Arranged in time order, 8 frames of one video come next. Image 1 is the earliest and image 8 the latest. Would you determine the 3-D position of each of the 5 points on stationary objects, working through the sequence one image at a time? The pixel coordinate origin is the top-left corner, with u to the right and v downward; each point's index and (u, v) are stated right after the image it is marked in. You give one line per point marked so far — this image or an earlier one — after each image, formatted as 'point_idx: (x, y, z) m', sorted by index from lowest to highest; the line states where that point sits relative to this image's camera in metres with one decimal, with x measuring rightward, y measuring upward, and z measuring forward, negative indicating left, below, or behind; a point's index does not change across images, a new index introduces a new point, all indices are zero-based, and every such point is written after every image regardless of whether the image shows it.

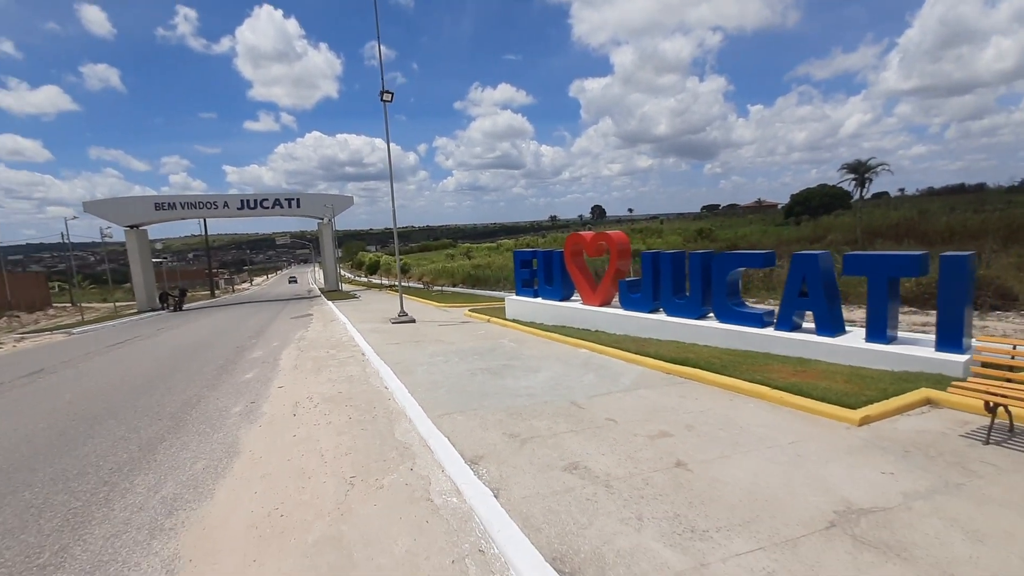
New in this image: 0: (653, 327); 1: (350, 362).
0: (+3.1, -0.8, +11.4) m
1: (-3.2, -1.5, +10.4) m
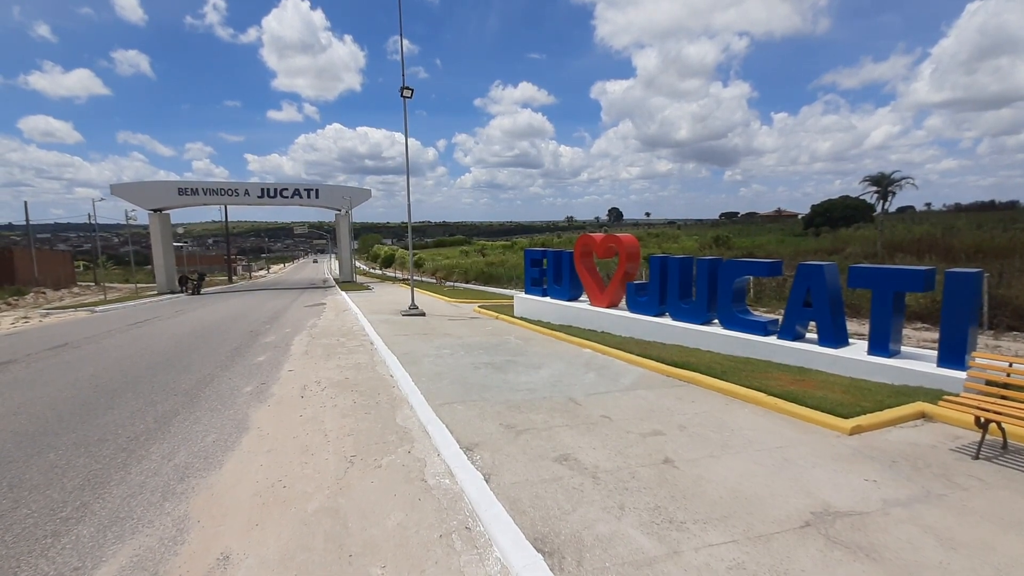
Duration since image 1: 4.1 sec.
0: (+3.2, -0.9, +11.5) m
1: (-3.1, -1.3, +10.6) m
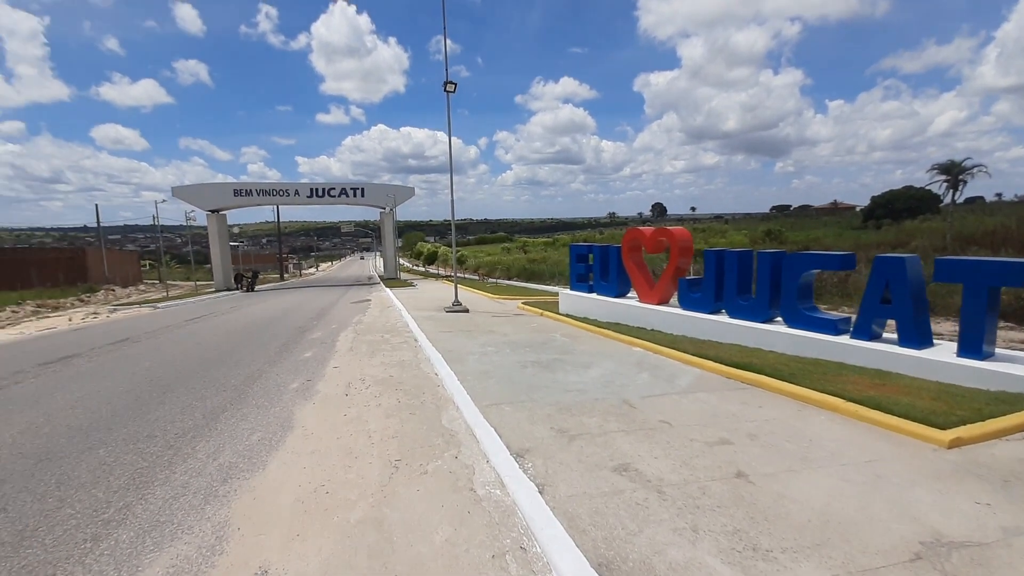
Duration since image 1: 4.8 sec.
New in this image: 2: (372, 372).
0: (+4.2, -0.8, +10.8) m
1: (-2.2, -1.2, +10.5) m
2: (-2.2, -1.3, +8.1) m
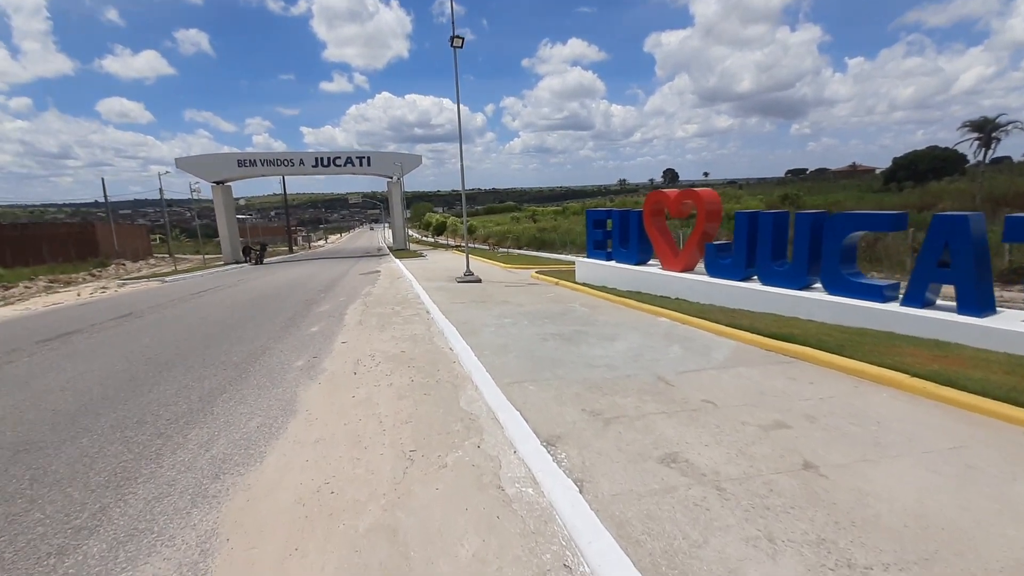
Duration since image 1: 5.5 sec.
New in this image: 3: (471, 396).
0: (+4.5, -0.2, +10.1) m
1: (-1.8, -0.6, +10.0) m
2: (-1.9, -0.9, +7.6) m
3: (-0.4, -1.1, +5.2) m
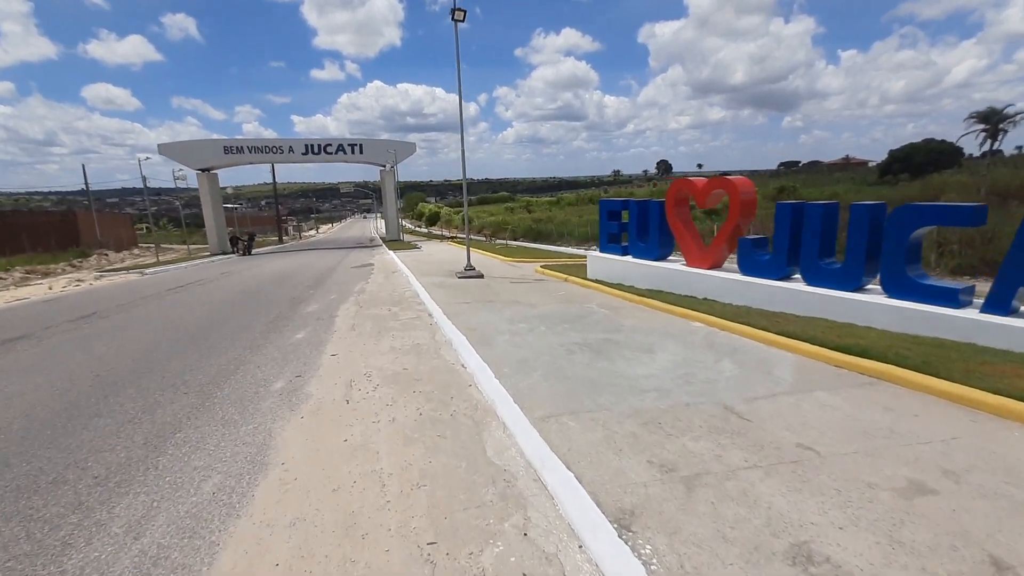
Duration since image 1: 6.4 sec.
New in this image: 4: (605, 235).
0: (+4.7, -0.2, +9.0) m
1: (-1.6, -0.6, +8.7) m
2: (-1.6, -0.9, +6.3) m
3: (-0.1, -1.2, +4.0) m
4: (+2.5, +1.4, +14.0) m
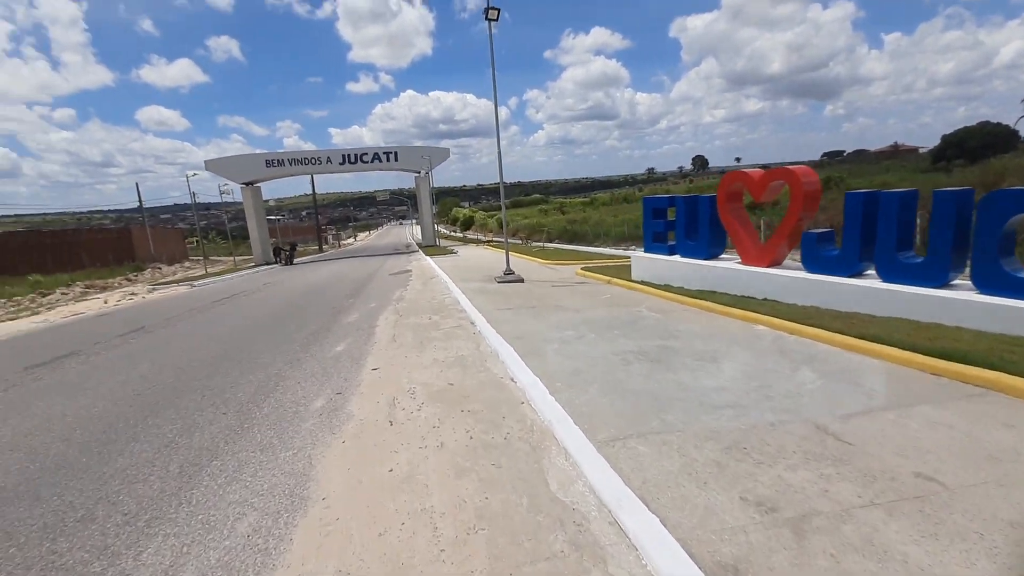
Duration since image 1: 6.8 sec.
0: (+5.5, -0.1, +8.2) m
1: (-0.9, -0.7, +8.3) m
2: (-1.0, -1.0, +5.9) m
3: (+0.3, -1.2, +3.5) m
4: (+3.5, +1.4, +13.3) m
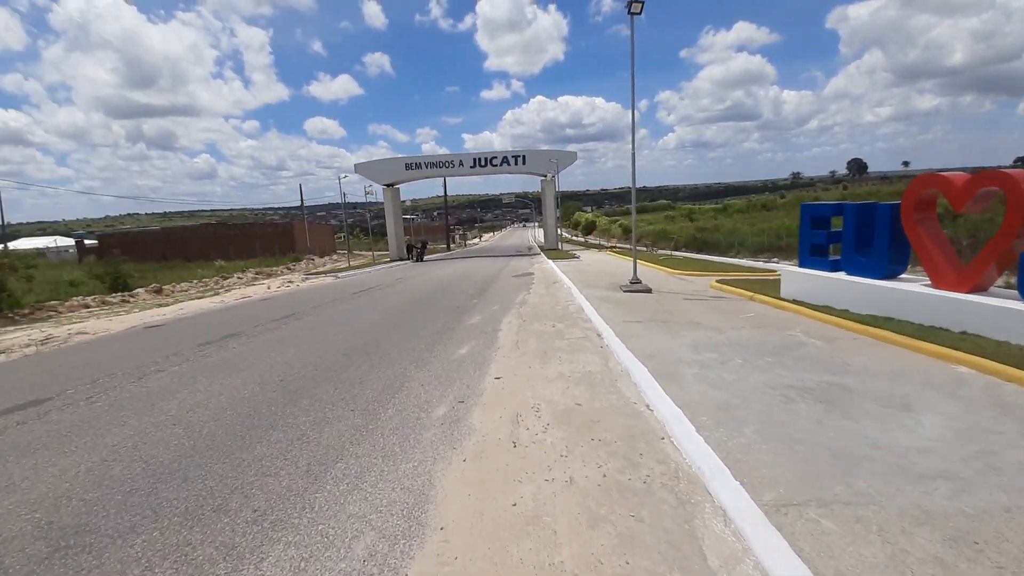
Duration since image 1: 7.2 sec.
0: (+7.2, -0.6, +6.3) m
1: (+1.1, -0.9, +7.8) m
2: (+0.4, -1.1, +5.5) m
3: (+1.1, -1.4, +2.9) m
4: (+6.6, +0.9, +11.7) m
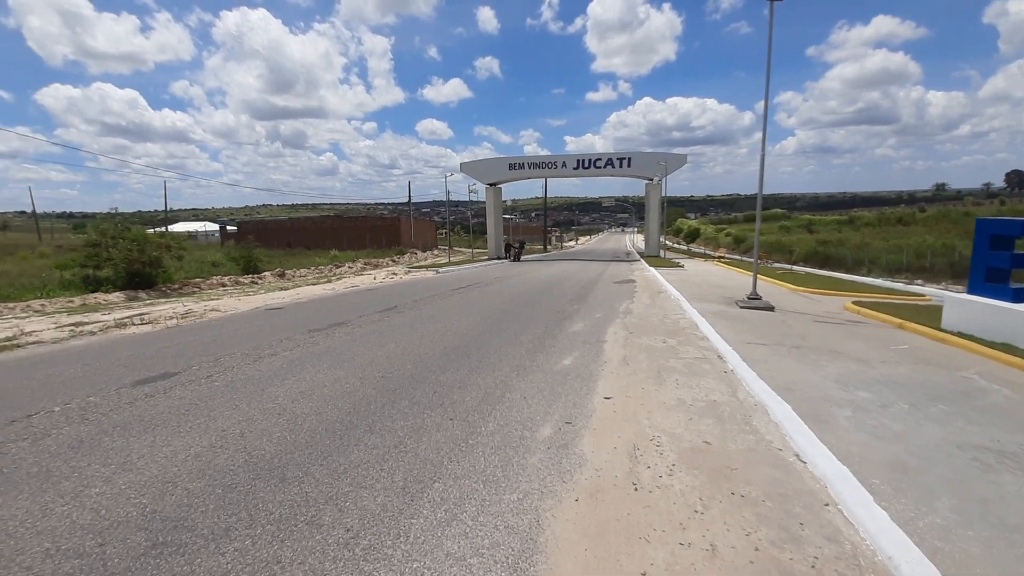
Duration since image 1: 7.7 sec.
0: (+8.3, -1.2, +4.3) m
1: (+2.5, -1.1, +6.9) m
2: (+1.4, -1.3, +4.8) m
3: (+1.7, -1.5, +2.1) m
4: (+8.7, +0.4, +9.8) m
